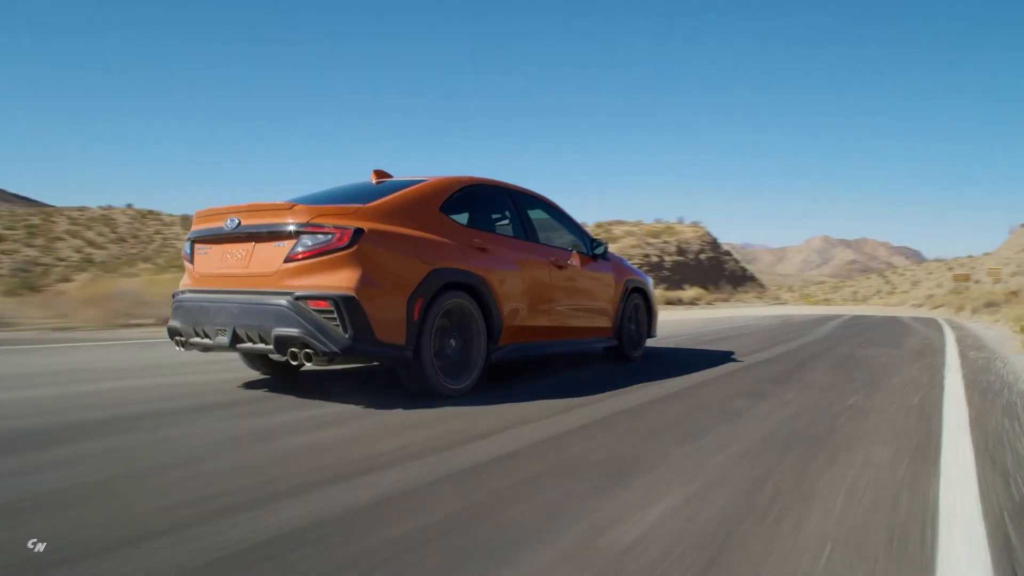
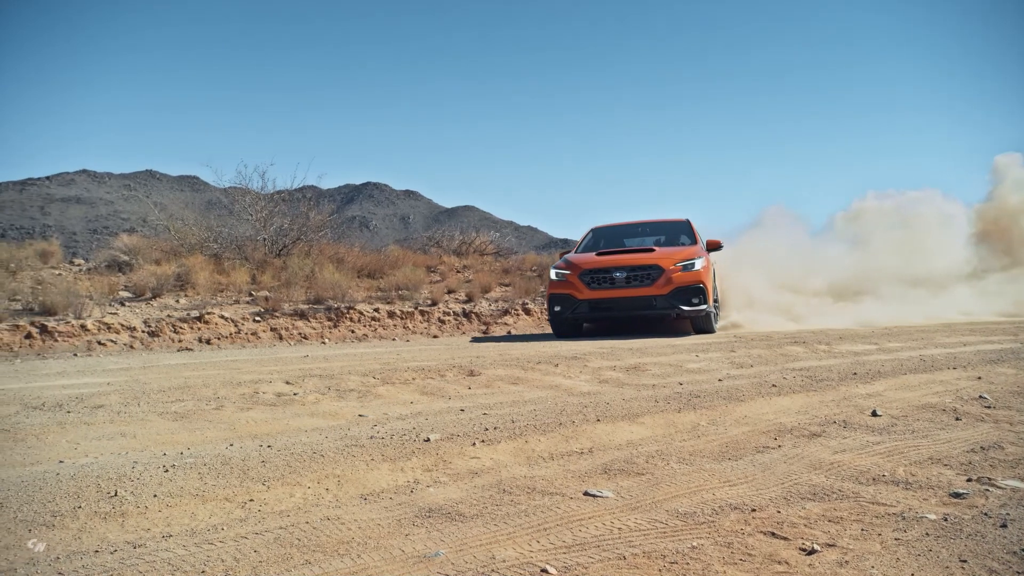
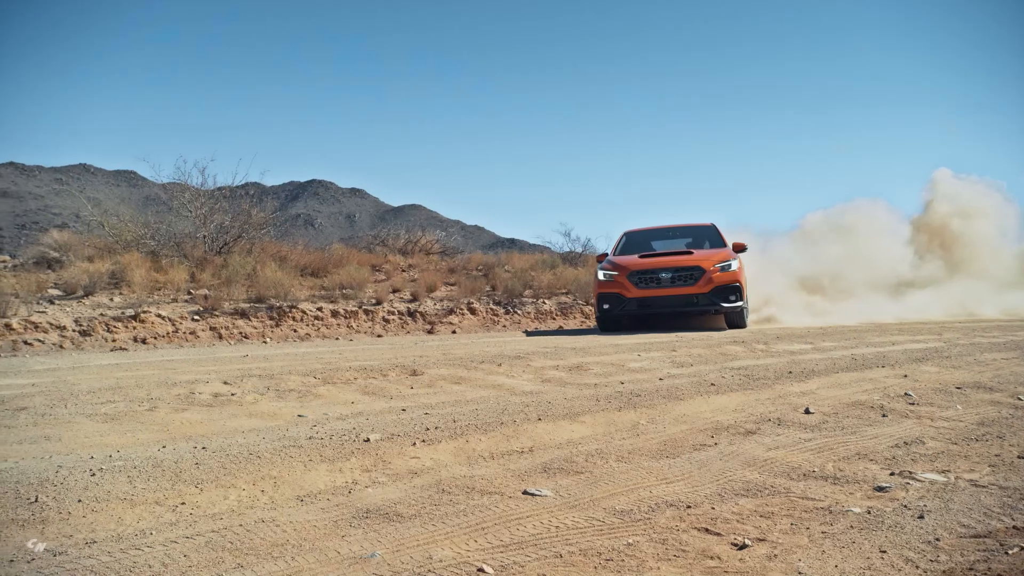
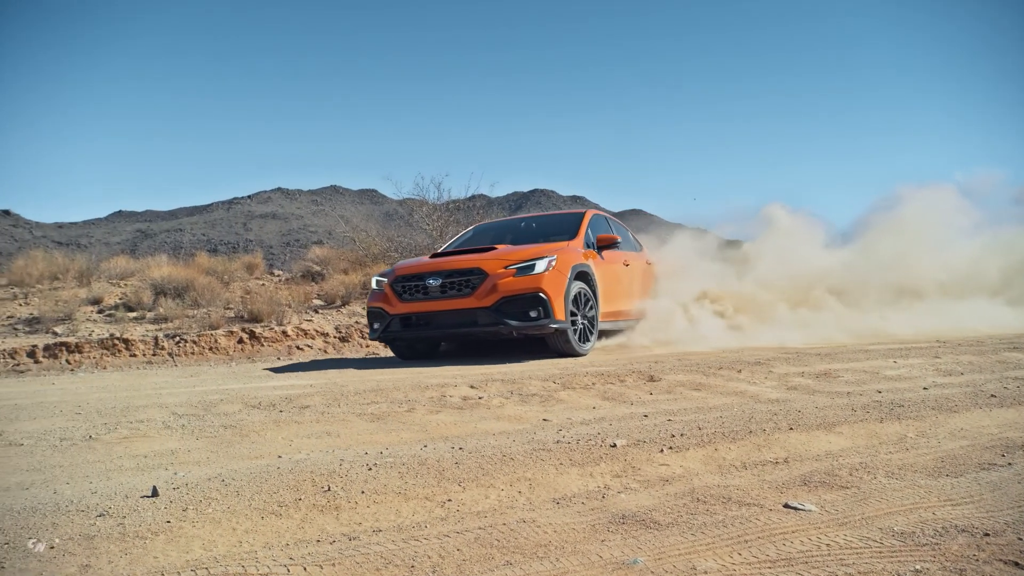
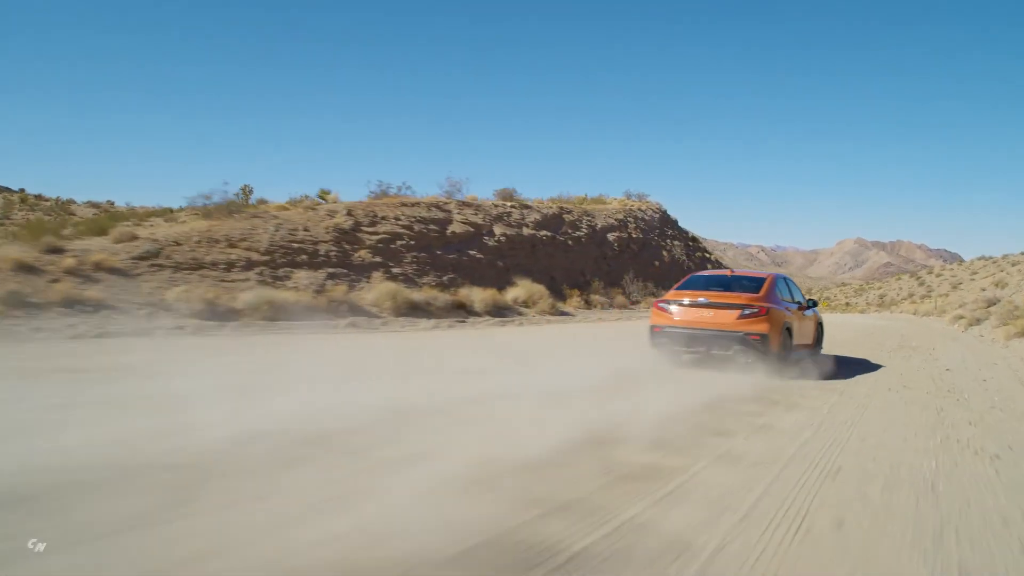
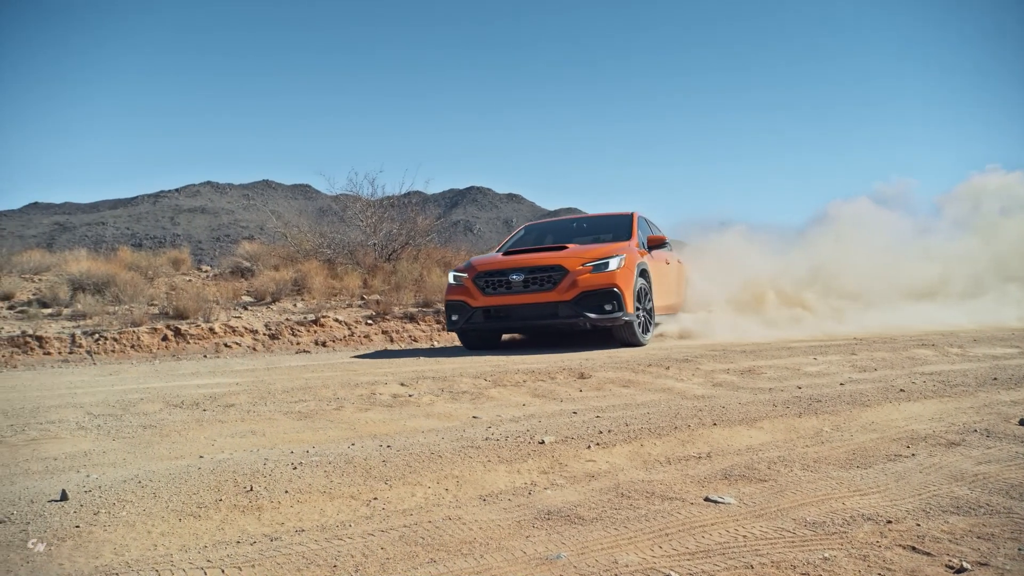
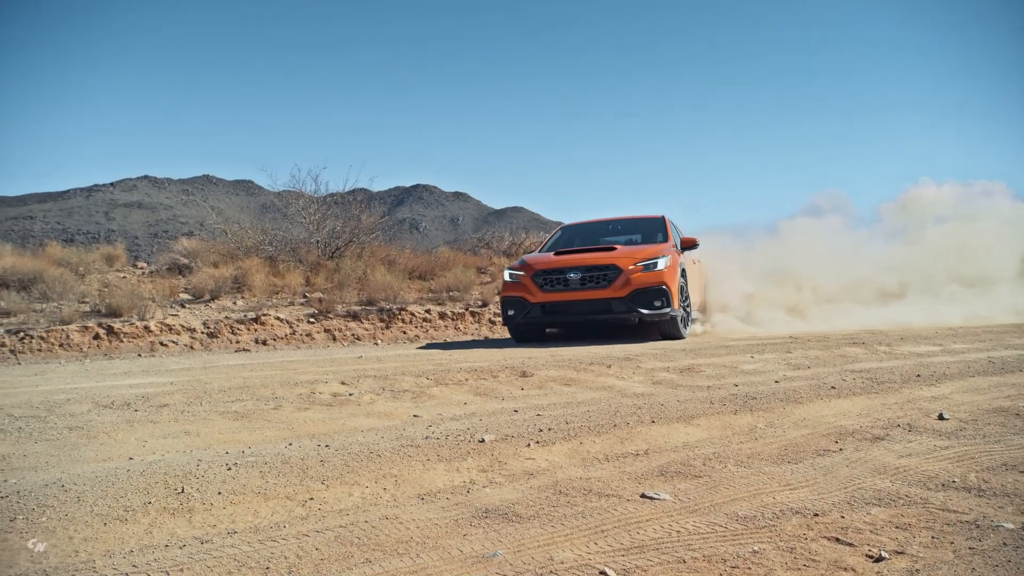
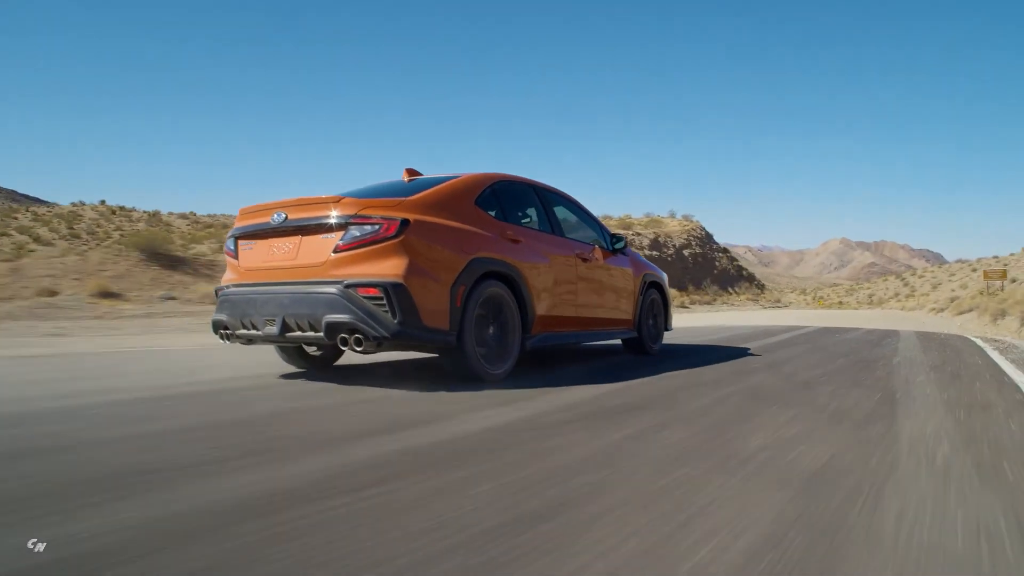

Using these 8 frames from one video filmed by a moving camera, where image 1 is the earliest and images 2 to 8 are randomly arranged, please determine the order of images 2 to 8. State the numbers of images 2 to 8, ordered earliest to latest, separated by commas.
8, 5, 3, 2, 7, 6, 4
